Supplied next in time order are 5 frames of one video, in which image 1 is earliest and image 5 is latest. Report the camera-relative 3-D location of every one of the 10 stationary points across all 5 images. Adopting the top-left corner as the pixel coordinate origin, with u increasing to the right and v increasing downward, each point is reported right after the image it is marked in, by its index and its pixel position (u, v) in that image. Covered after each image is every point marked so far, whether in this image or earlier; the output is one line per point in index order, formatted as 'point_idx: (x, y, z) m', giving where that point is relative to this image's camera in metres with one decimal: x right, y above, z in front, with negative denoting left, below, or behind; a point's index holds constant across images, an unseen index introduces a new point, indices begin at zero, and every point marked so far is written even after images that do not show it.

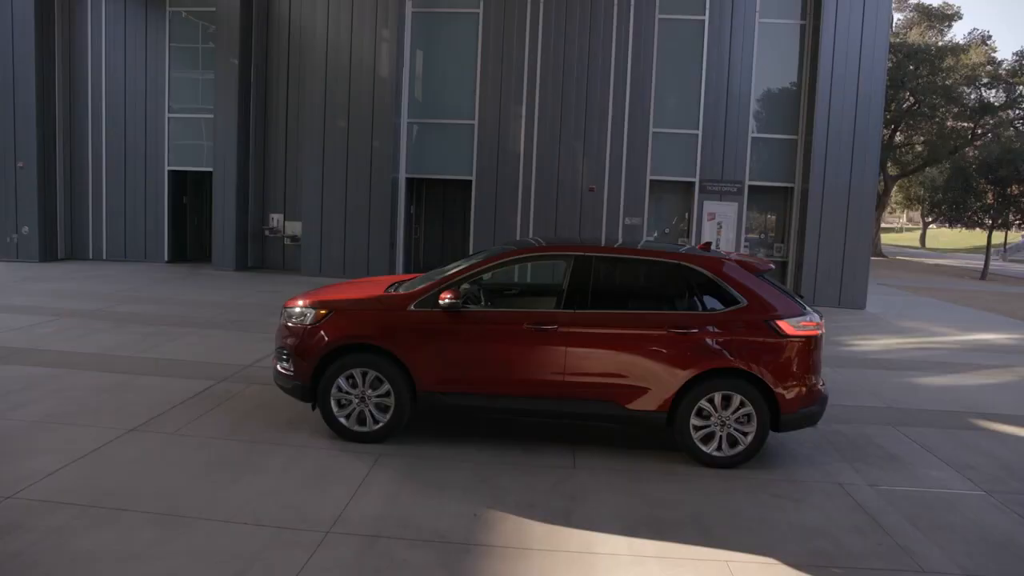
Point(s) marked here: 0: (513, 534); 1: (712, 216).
0: (0.0, -1.6, +5.0) m
1: (+4.6, +1.6, +17.8) m
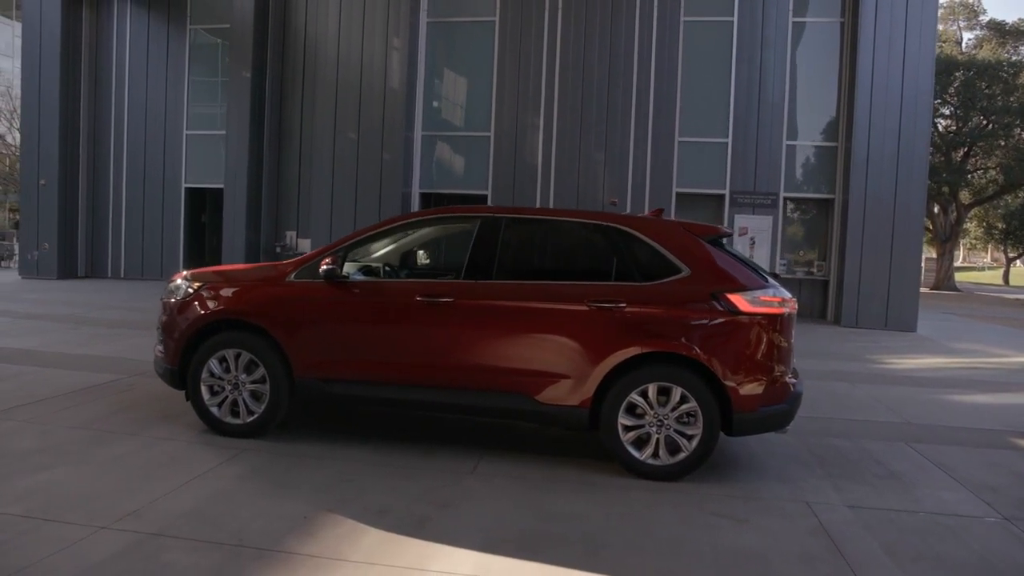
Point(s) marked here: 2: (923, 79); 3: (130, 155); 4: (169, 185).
0: (-0.9, -1.3, +3.9) m
1: (+4.9, +1.2, +16.3) m
2: (+7.8, +4.0, +14.8) m
3: (-9.5, +3.3, +19.3) m
4: (-8.5, +2.5, +19.2) m
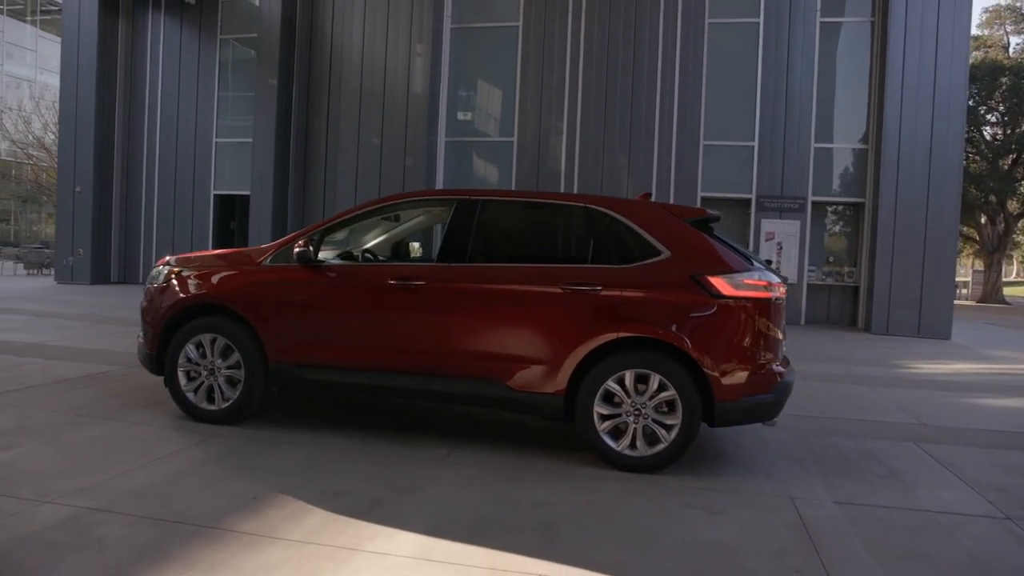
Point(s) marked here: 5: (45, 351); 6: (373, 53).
0: (-1.1, -1.1, +3.8) m
1: (+5.3, +1.1, +15.9) m
2: (+8.1, +3.9, +14.2) m
3: (-8.8, +3.1, +19.7) m
4: (-7.9, +2.4, +19.5) m
5: (-5.0, -0.7, +8.4) m
6: (-3.1, +5.2, +17.5) m
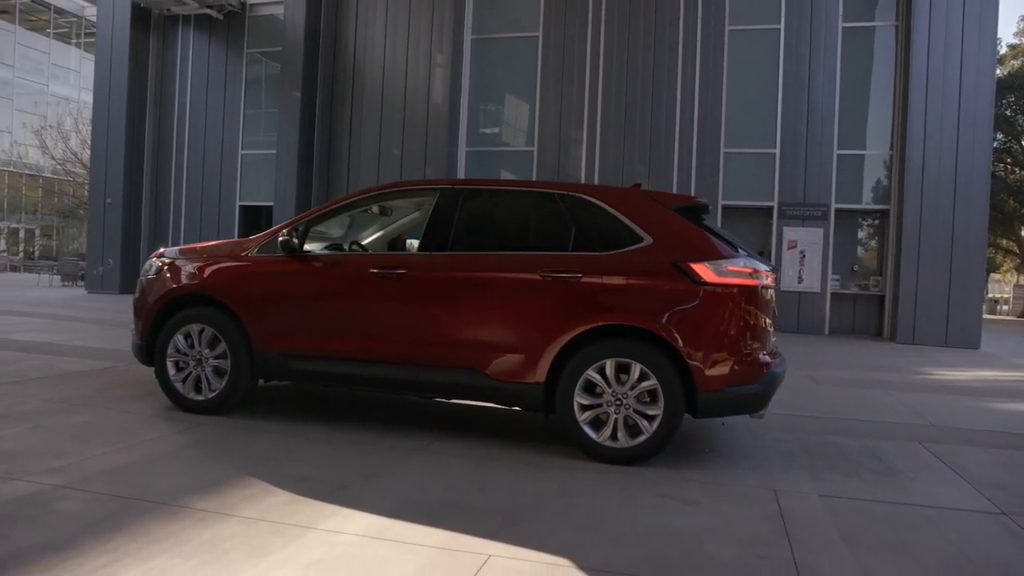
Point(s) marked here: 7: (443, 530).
0: (-1.3, -1.0, +3.7) m
1: (+5.6, +0.9, +15.6) m
2: (+8.4, +3.7, +13.9) m
3: (-8.3, +2.9, +20.1) m
4: (-7.3, +2.1, +19.9) m
5: (-5.0, -0.7, +8.6) m
6: (-2.6, +5.0, +17.7) m
7: (-0.3, -1.1, +3.5) m
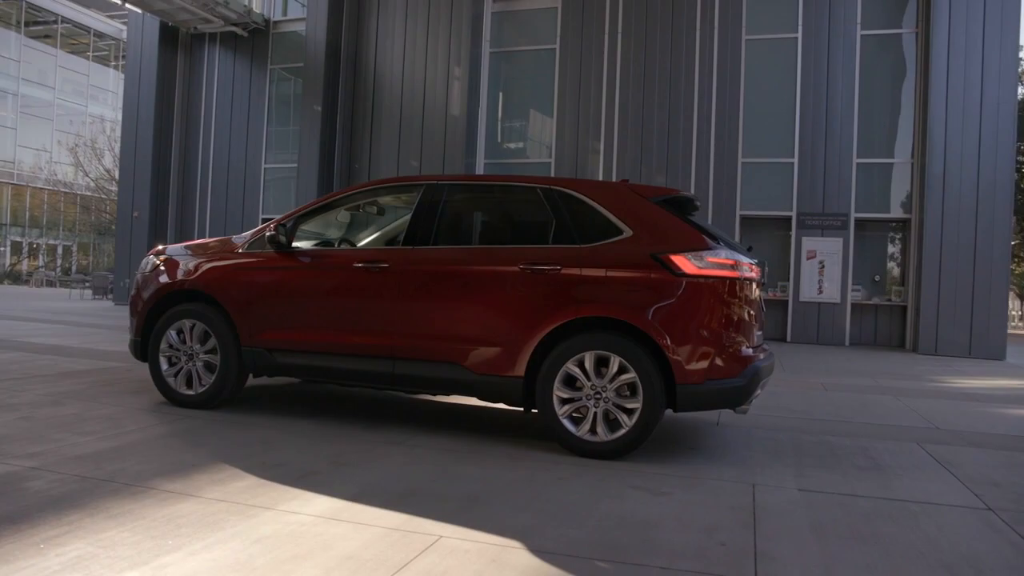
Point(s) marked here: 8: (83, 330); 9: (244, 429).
0: (-1.5, -0.9, +3.7) m
1: (+5.9, +0.7, +15.4) m
2: (+8.6, +3.6, +13.6) m
3: (-7.8, +2.6, +20.5) m
4: (-6.8, +1.8, +20.2) m
5: (-5.0, -0.7, +8.7) m
6: (-2.2, +4.8, +17.9) m
7: (-0.5, -1.0, +3.5) m
8: (-6.5, -0.6, +11.8) m
9: (-1.7, -0.9, +5.1) m
